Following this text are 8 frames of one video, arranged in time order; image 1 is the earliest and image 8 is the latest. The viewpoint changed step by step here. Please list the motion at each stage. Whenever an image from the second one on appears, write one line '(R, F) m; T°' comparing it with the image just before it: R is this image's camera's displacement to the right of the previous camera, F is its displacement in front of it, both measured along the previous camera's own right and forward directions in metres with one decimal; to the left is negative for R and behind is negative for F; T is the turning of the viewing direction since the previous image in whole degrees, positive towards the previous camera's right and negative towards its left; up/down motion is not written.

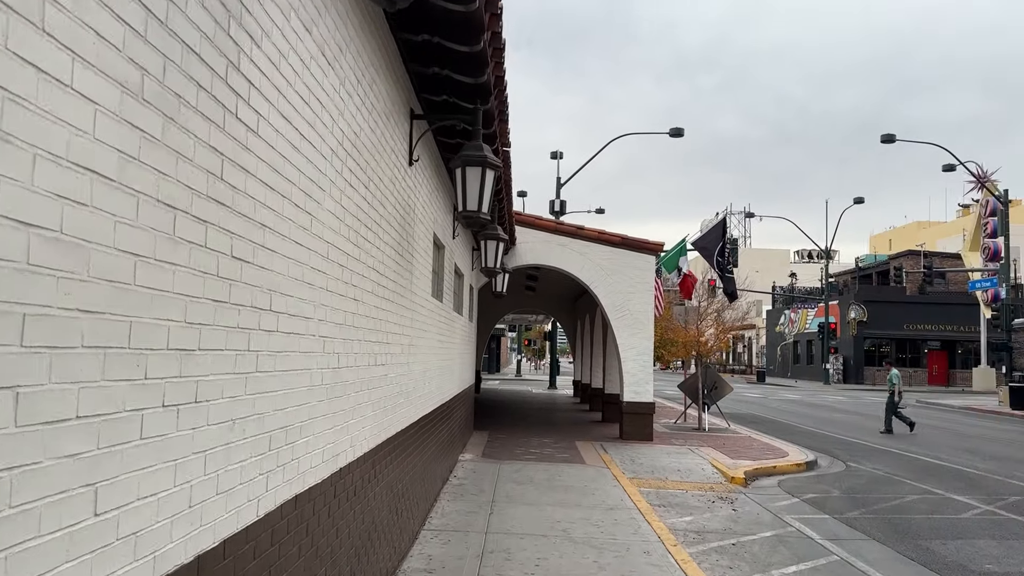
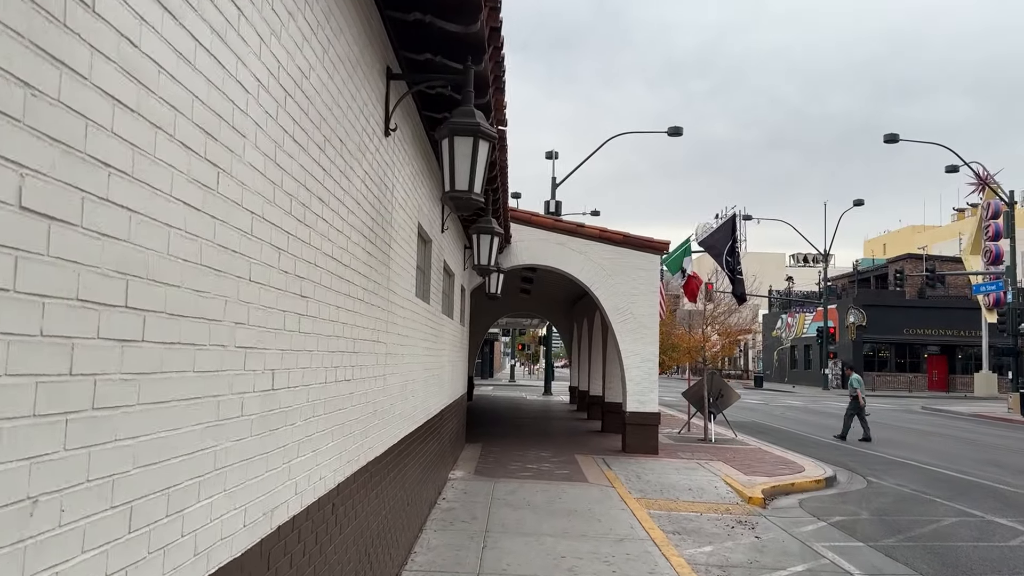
(0.0, +0.9) m; 0°
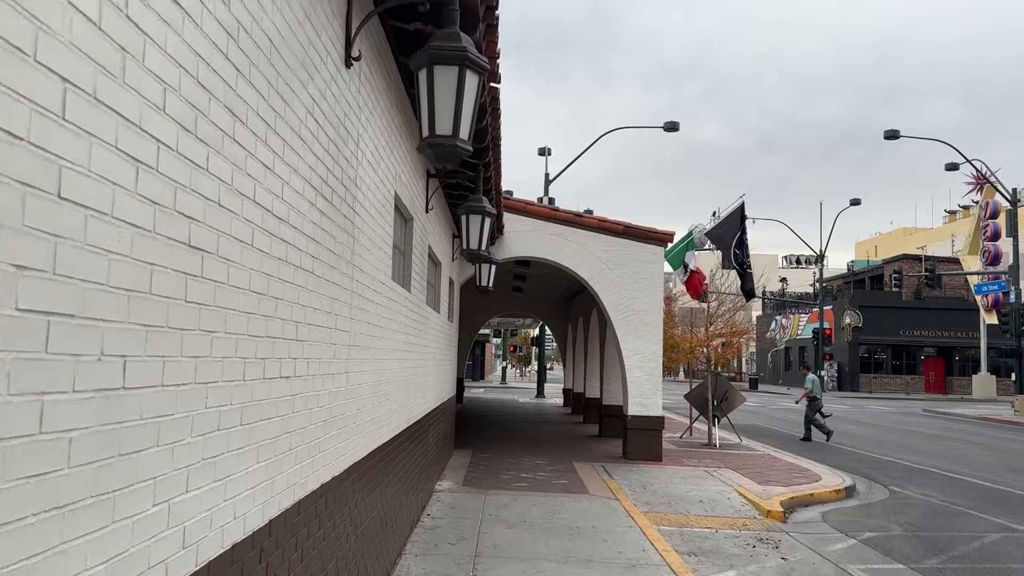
(0.0, +0.9) m; +1°
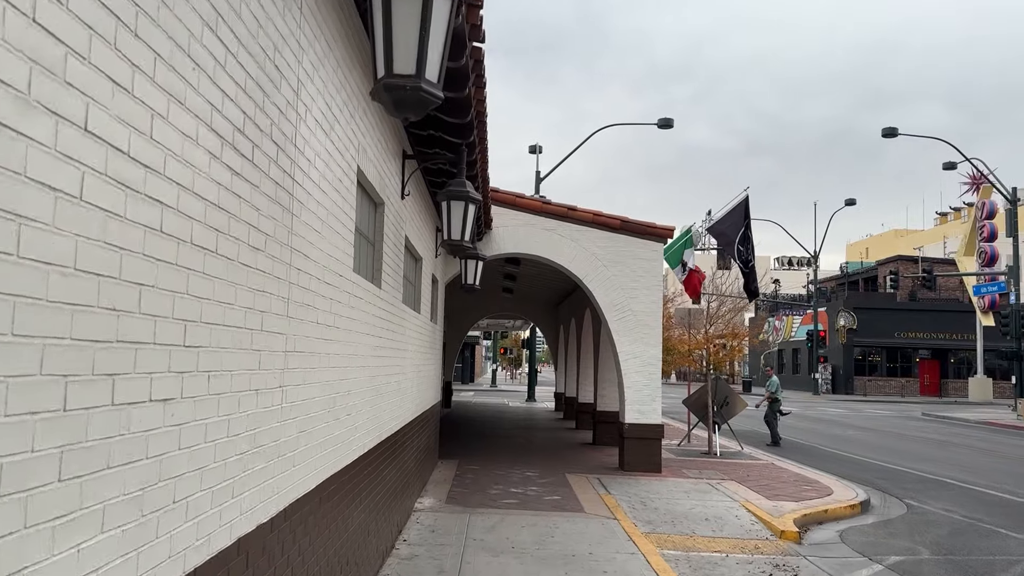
(0.0, +0.8) m; +1°
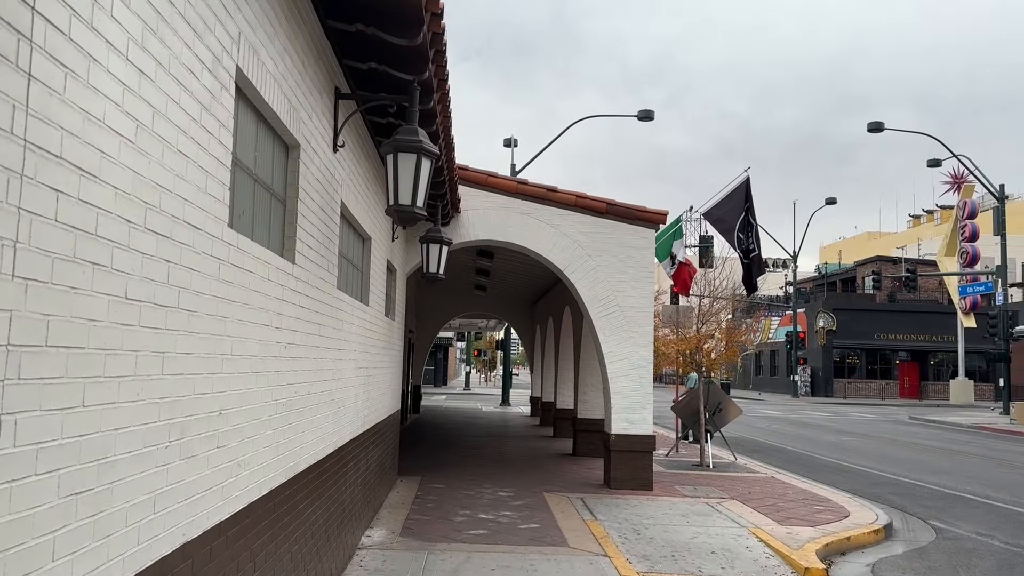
(0.0, +1.4) m; +2°
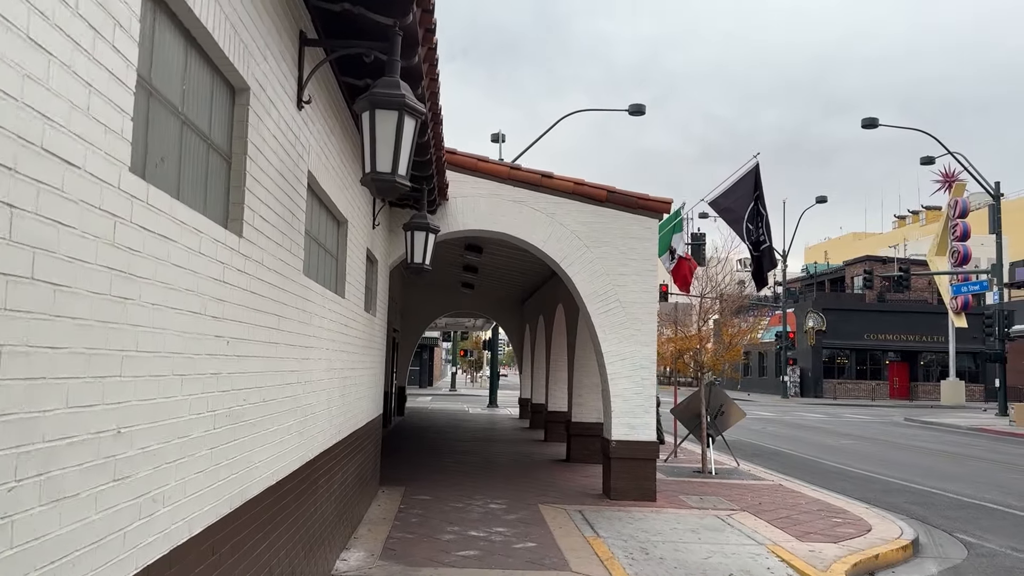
(-0.1, +0.7) m; +1°
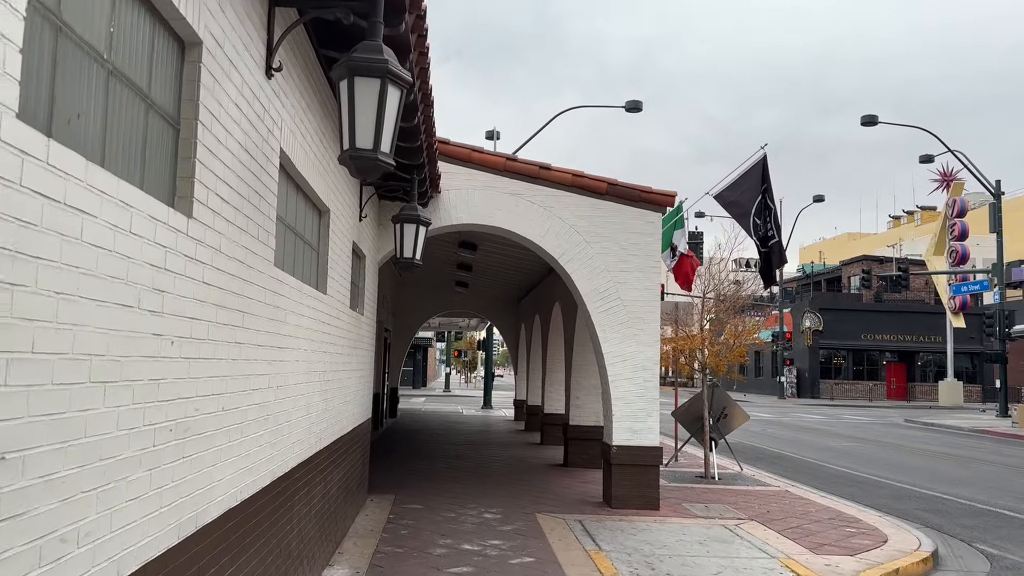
(0.0, +0.4) m; 0°
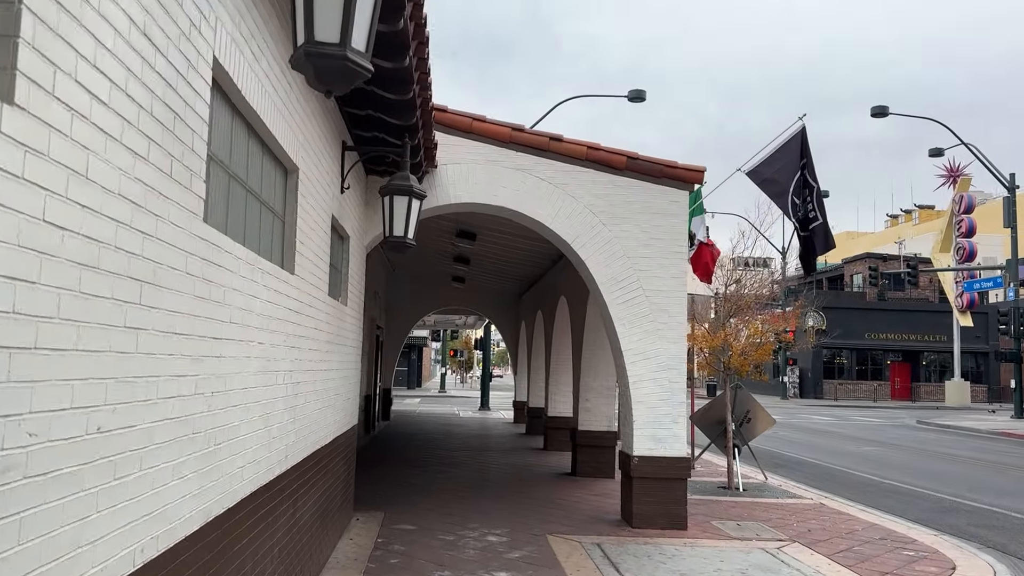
(-0.1, +1.0) m; 0°
